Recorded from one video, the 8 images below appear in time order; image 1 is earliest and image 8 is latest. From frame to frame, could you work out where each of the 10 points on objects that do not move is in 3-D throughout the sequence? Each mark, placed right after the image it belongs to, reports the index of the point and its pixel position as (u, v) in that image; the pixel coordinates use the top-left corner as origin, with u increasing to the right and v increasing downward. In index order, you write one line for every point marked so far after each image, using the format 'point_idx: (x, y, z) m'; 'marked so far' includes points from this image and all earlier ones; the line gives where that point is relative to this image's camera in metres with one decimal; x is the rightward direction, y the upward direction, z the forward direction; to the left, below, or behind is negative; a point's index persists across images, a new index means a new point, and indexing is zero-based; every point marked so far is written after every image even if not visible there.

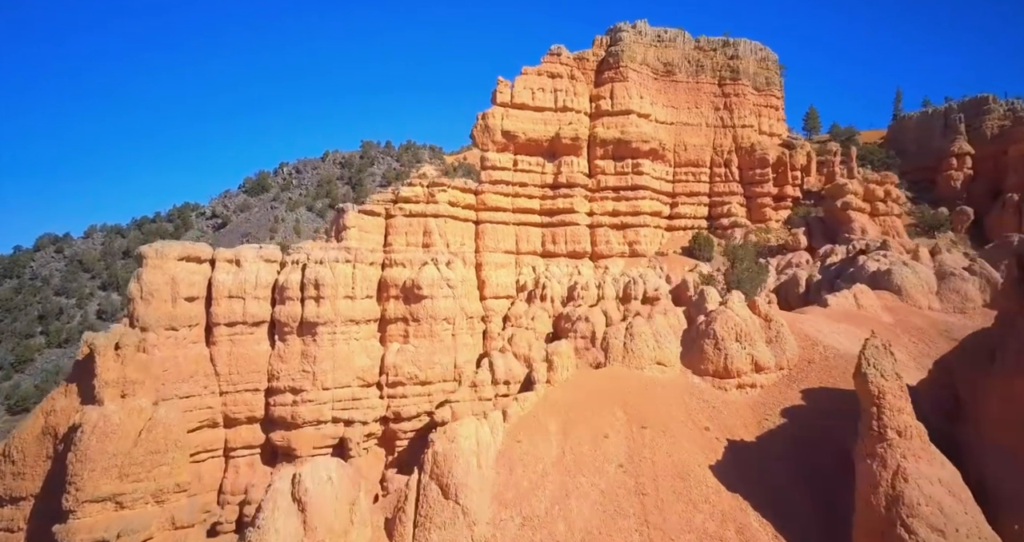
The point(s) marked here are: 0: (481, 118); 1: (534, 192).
0: (-0.8, +4.2, +20.2) m
1: (+0.6, +2.2, +20.2) m
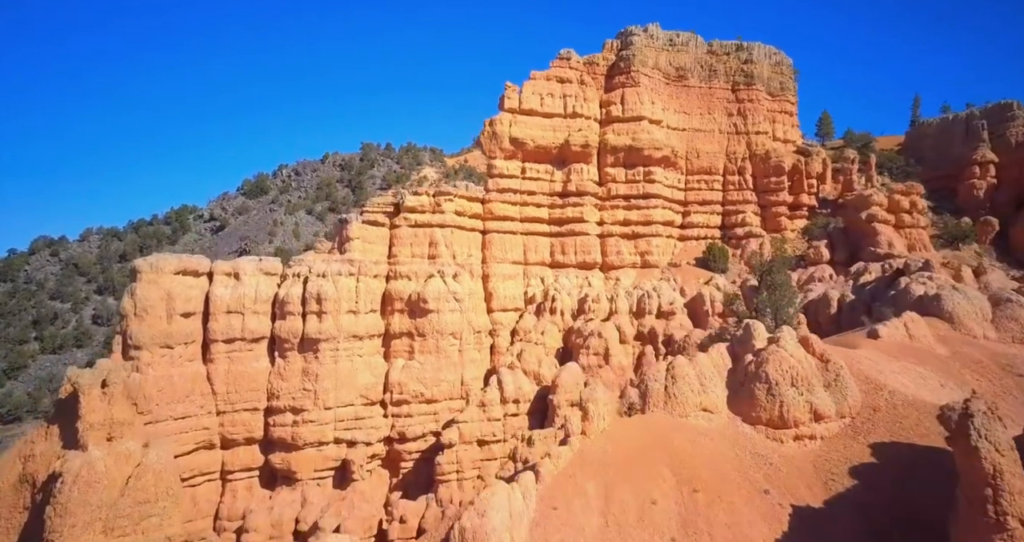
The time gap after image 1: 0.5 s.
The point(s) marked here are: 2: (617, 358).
0: (-0.6, +3.9, +19.6) m
1: (+0.8, +1.9, +19.6) m
2: (+2.3, -1.9, +15.5) m
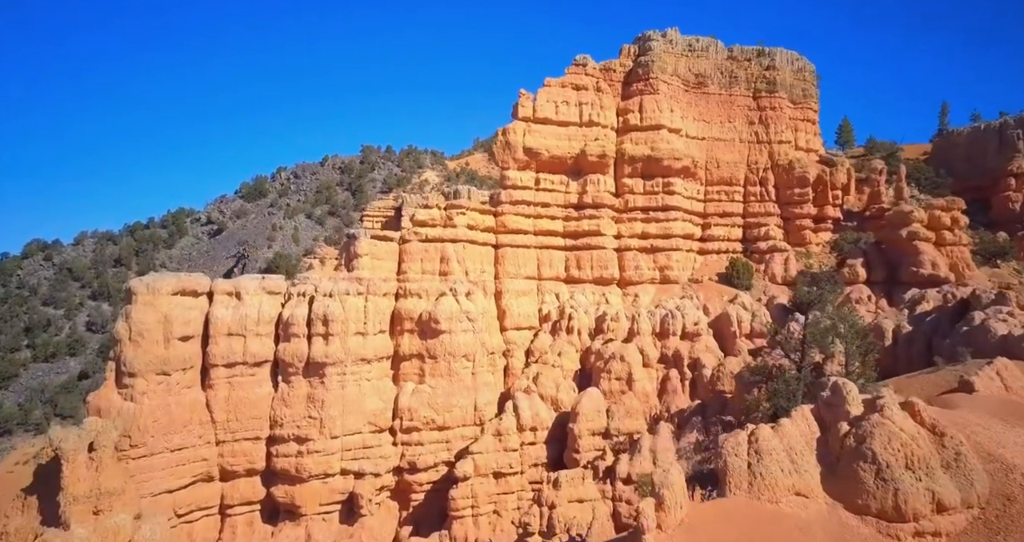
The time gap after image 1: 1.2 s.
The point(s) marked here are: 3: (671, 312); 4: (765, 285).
0: (-0.3, +3.5, +18.7) m
1: (+1.1, +1.5, +18.7) m
2: (+2.6, -2.3, +14.6) m
3: (+3.5, -0.8, +15.8) m
4: (+6.6, -0.4, +18.8) m
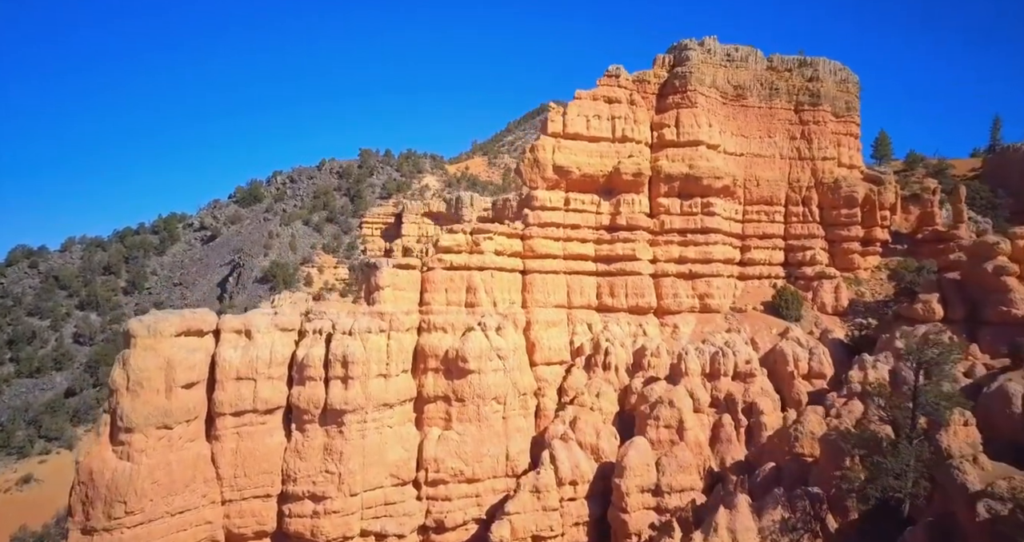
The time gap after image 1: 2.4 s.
0: (+0.4, +2.9, +17.2) m
1: (+1.8, +0.9, +17.2) m
2: (+3.3, -2.9, +13.2) m
3: (+4.2, -1.5, +14.4) m
4: (+7.3, -1.1, +17.4) m
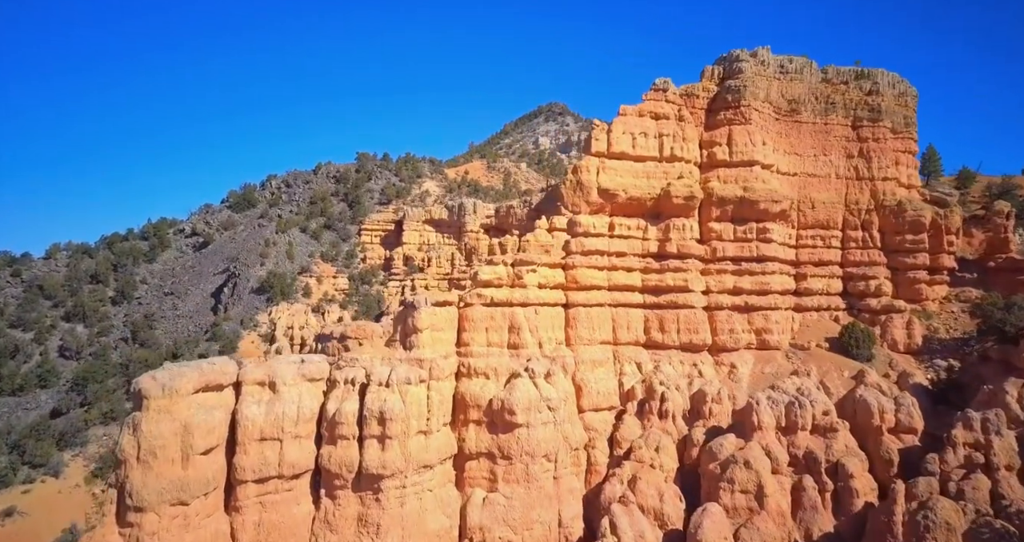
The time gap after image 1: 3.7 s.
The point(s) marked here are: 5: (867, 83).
0: (+1.3, +2.2, +15.7) m
1: (+2.7, +0.2, +15.7) m
2: (+4.2, -3.7, +11.7) m
3: (+5.1, -2.2, +12.9) m
4: (+8.2, -1.8, +16.0) m
5: (+8.8, +4.7, +18.0) m
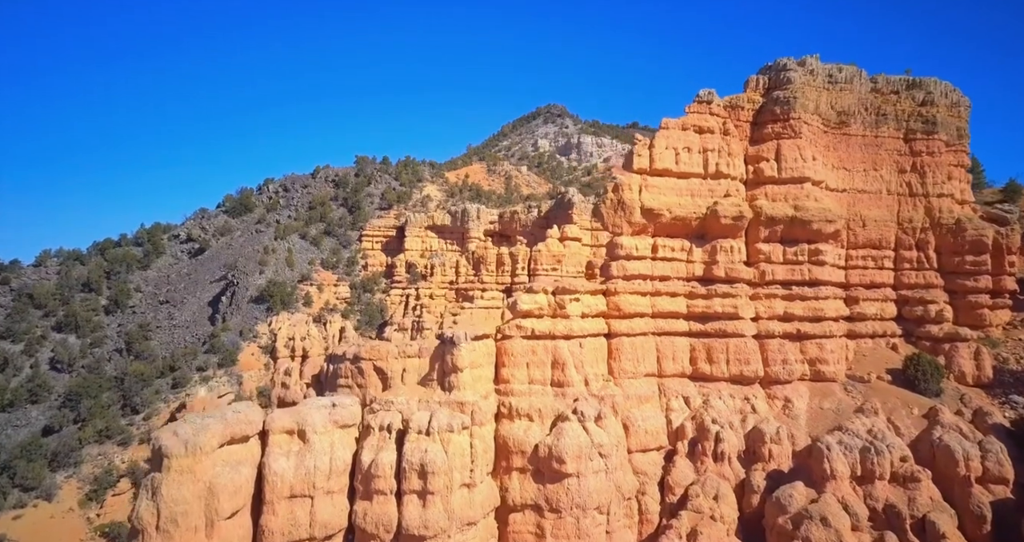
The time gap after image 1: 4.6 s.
0: (+2.0, +1.6, +14.5) m
1: (+3.4, -0.4, +14.6) m
2: (+5.0, -4.2, +10.5) m
3: (+5.9, -2.7, +11.8) m
4: (+8.9, -2.3, +14.9) m
5: (+9.5, +4.2, +16.9) m
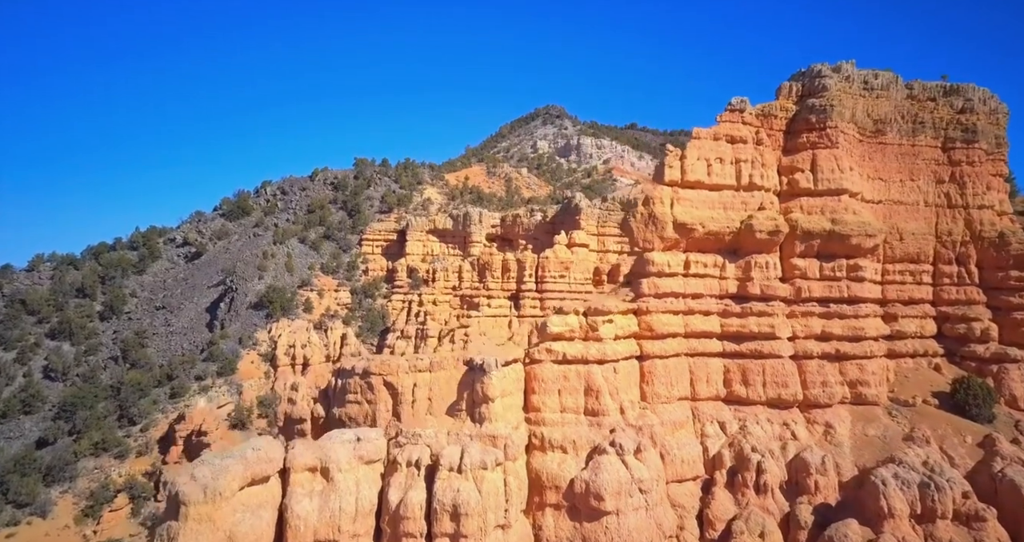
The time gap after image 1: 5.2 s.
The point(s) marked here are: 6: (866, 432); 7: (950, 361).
0: (+2.5, +1.3, +13.7) m
1: (+3.9, -0.7, +13.8) m
2: (+5.5, -4.5, +9.8) m
3: (+6.4, -3.1, +11.0) m
4: (+9.4, -2.7, +14.2) m
5: (+10.0, +3.8, +16.2) m
6: (+6.6, -3.0, +13.6) m
7: (+9.1, -1.9, +15.1) m
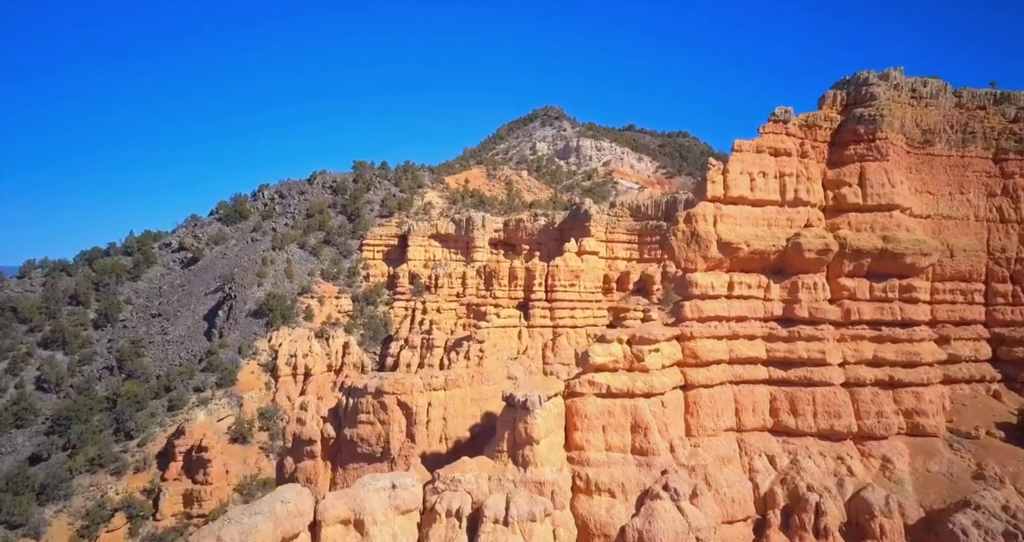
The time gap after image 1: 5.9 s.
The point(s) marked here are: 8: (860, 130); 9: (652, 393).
0: (+3.1, +0.9, +12.8) m
1: (+4.5, -1.1, +12.9) m
2: (+6.2, -4.9, +8.9) m
3: (+7.0, -3.5, +10.1) m
4: (+10.0, -3.1, +13.3) m
5: (+10.6, +3.4, +15.3) m
6: (+7.2, -3.4, +12.7) m
7: (+9.7, -2.3, +14.3) m
8: (+6.8, +2.7, +14.0) m
9: (+2.2, -1.9, +11.1) m
